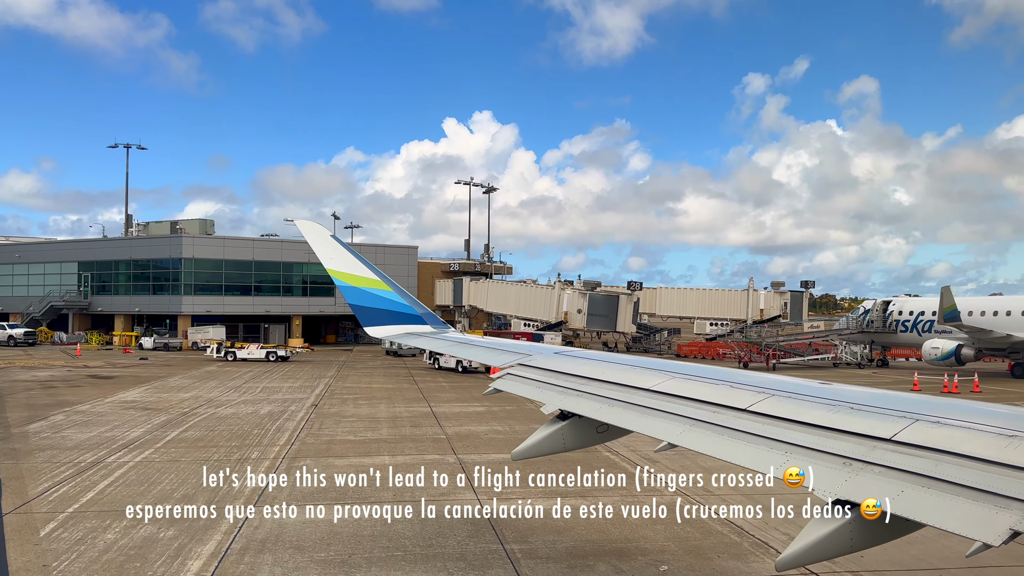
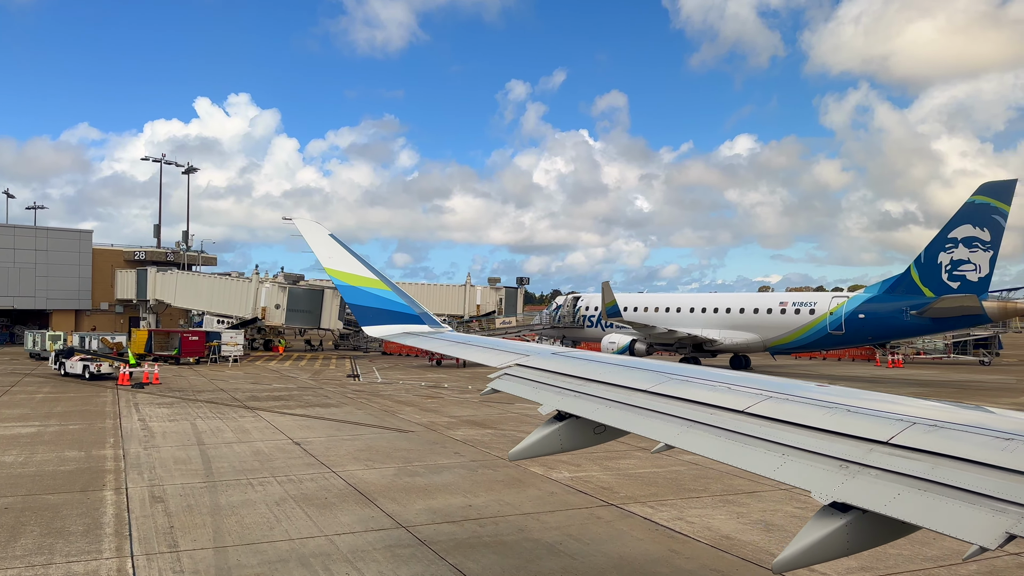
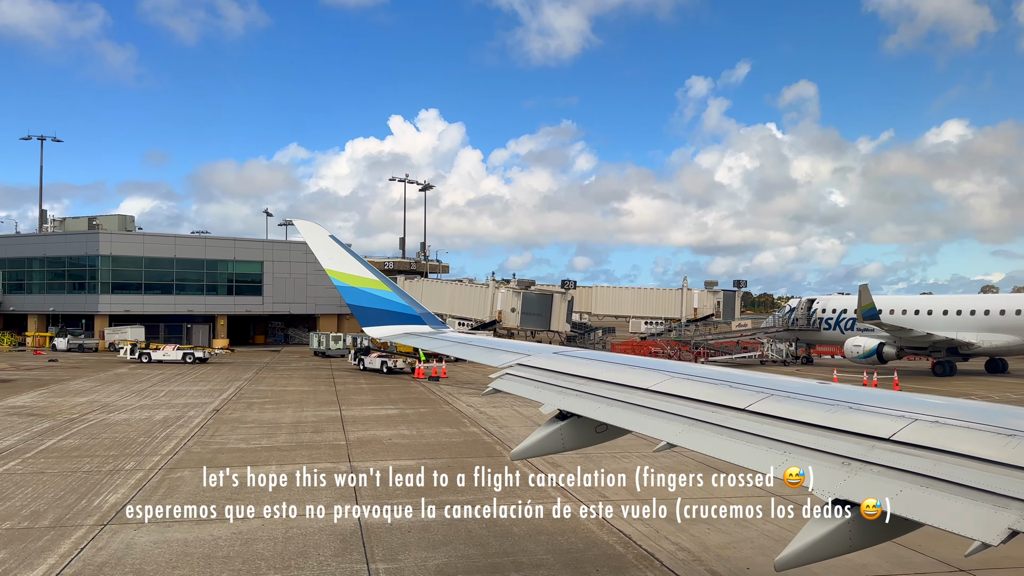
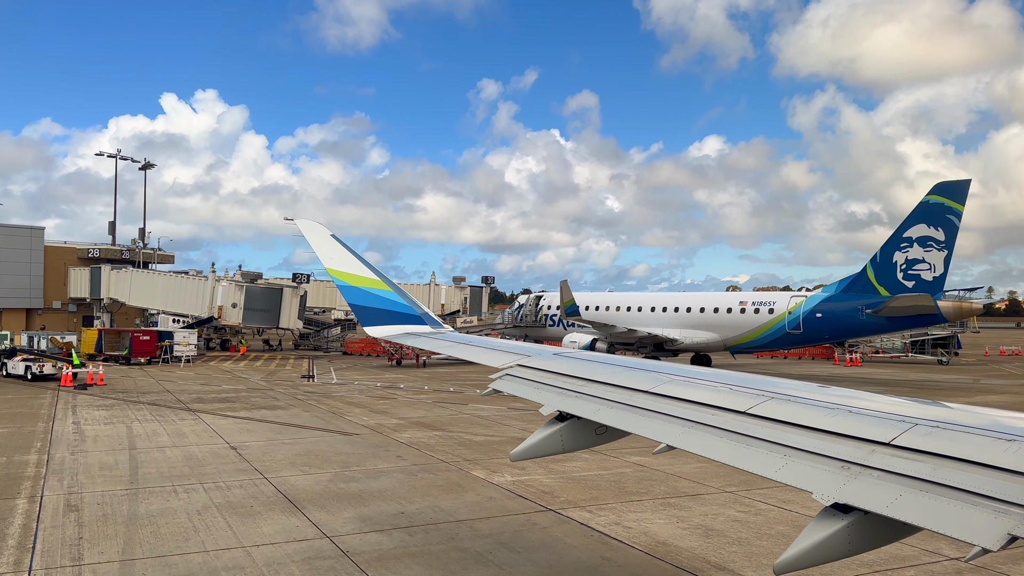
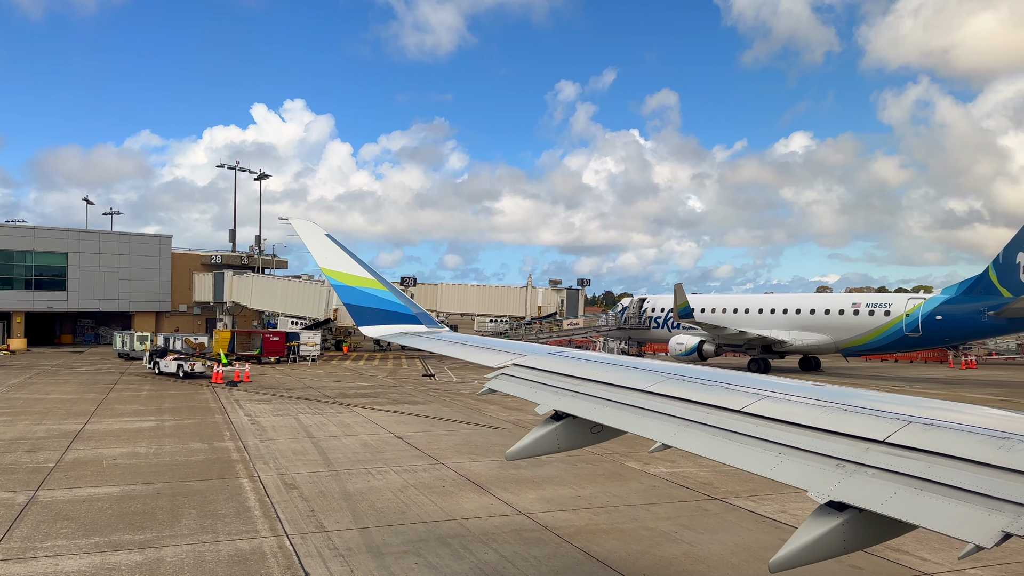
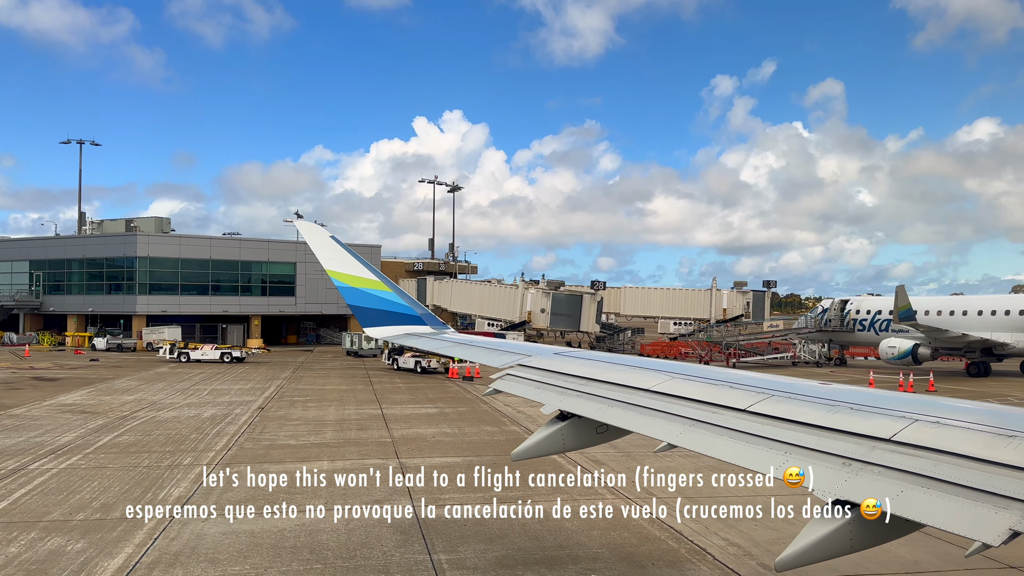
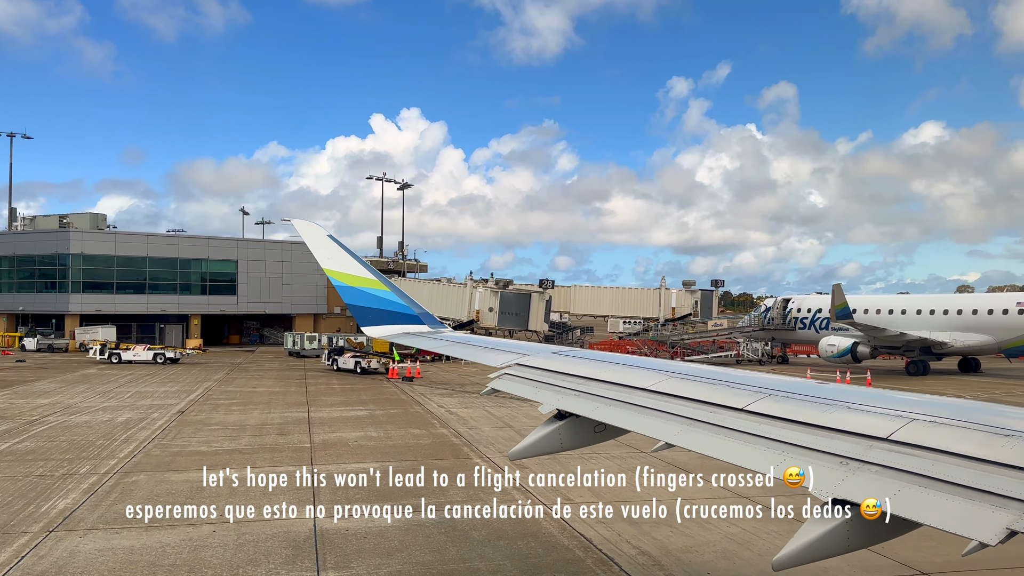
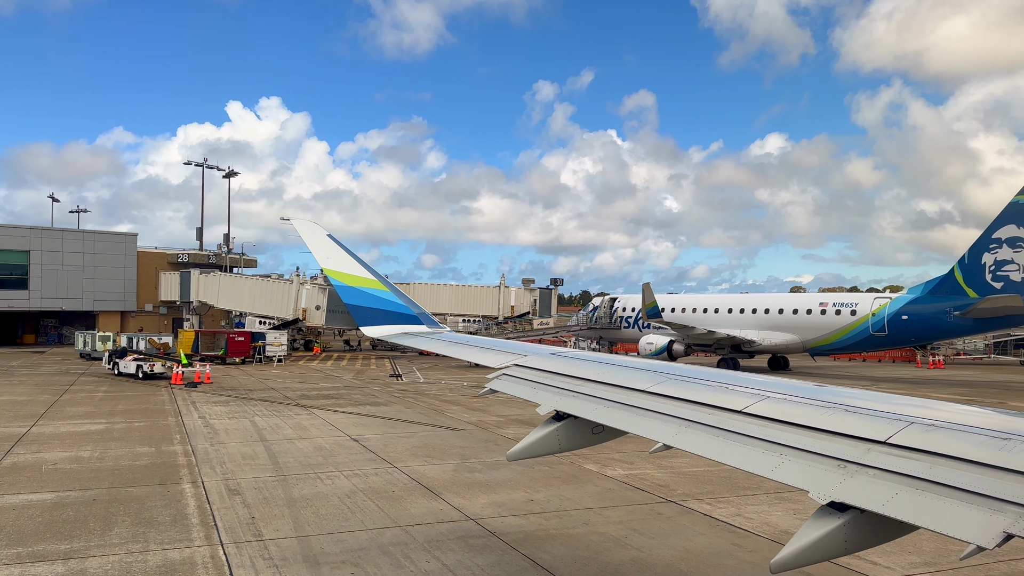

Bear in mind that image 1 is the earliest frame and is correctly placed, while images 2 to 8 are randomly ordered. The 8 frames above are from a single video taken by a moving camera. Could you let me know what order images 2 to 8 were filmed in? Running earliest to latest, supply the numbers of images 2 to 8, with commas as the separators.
6, 3, 7, 5, 8, 2, 4
